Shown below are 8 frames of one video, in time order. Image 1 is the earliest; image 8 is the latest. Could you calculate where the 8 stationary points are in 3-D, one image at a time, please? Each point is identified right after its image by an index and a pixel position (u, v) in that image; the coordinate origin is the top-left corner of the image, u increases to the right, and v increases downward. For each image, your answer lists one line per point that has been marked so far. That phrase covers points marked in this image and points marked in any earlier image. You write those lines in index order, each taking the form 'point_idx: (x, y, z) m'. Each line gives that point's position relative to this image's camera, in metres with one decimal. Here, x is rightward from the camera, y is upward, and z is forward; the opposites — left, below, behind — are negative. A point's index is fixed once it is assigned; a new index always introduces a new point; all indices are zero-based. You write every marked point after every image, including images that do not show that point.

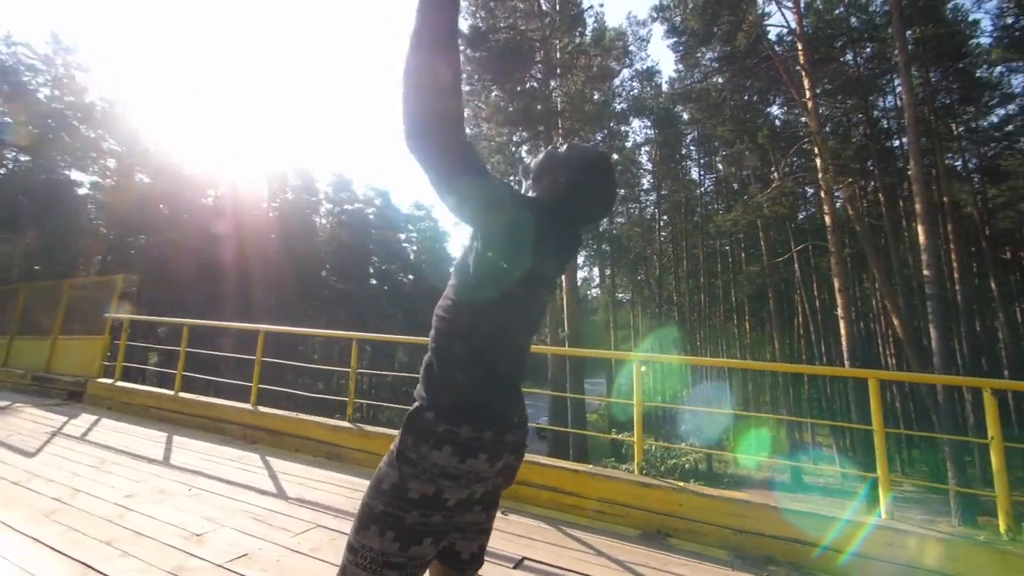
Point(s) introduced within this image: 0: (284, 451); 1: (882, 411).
0: (-3.7, -2.7, +7.3) m
1: (+3.9, -1.3, +4.8) m
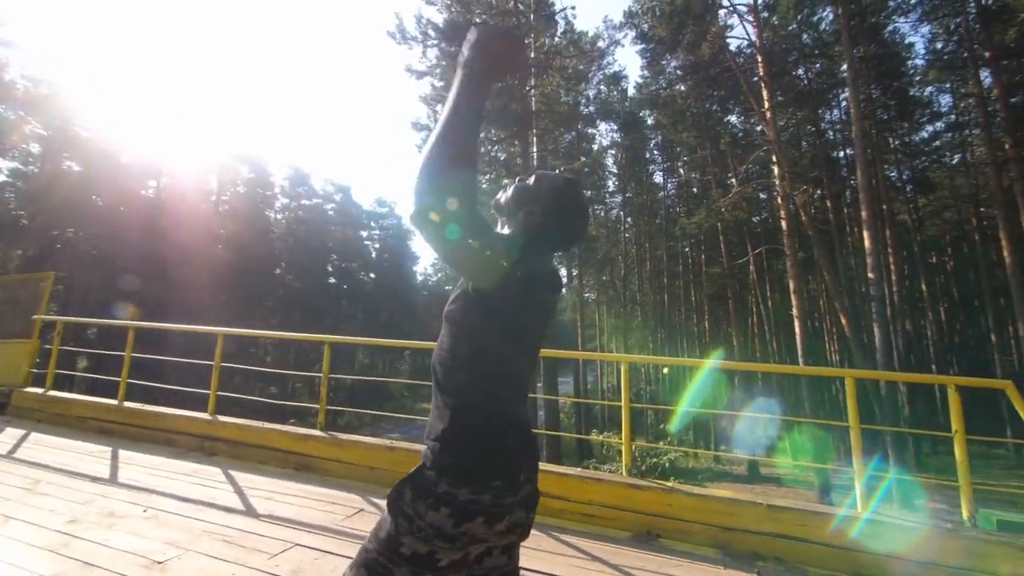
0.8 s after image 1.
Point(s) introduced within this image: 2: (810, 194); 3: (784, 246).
0: (-4.0, -2.7, +6.8) m
1: (+3.9, -1.3, +5.0) m
2: (+10.9, +3.4, +16.2) m
3: (+9.3, +1.4, +15.0) m
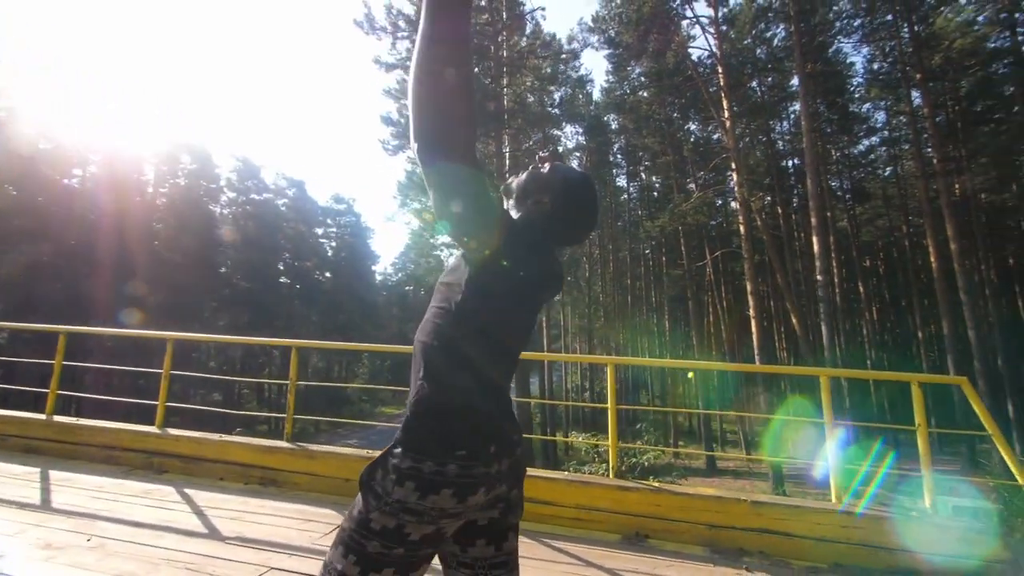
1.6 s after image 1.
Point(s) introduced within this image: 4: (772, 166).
0: (-4.3, -2.7, +6.3) m
1: (+3.7, -1.4, +5.3) m
2: (+9.7, +3.3, +17.0) m
3: (+8.1, +1.3, +15.8) m
4: (+11.0, +5.0, +18.7) m
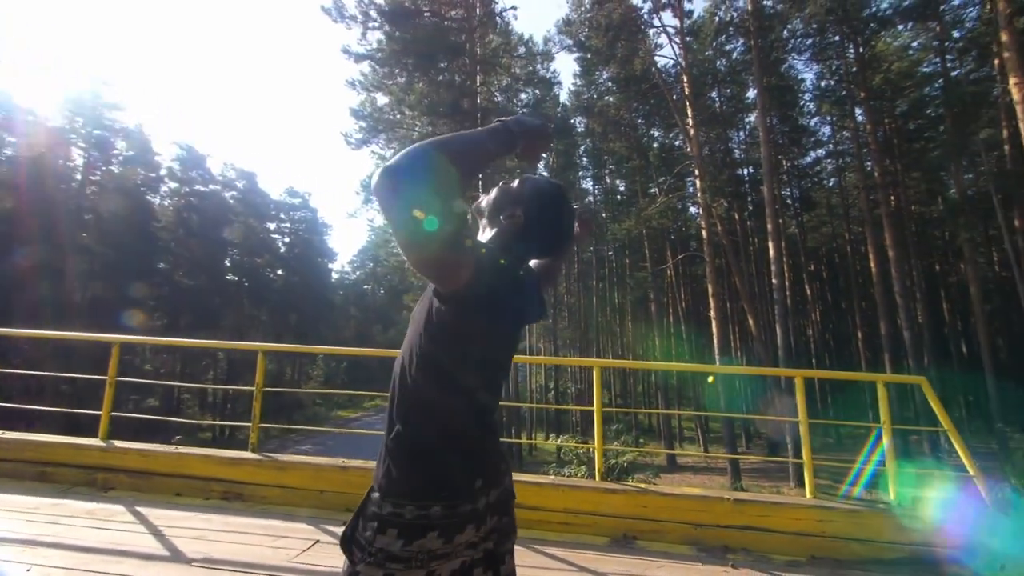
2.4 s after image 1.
0: (-4.5, -2.6, +5.7) m
1: (+3.6, -1.4, +5.5) m
2: (+8.4, +3.2, +17.8) m
3: (+7.0, +1.3, +16.4) m
4: (+9.6, +4.9, +19.5) m
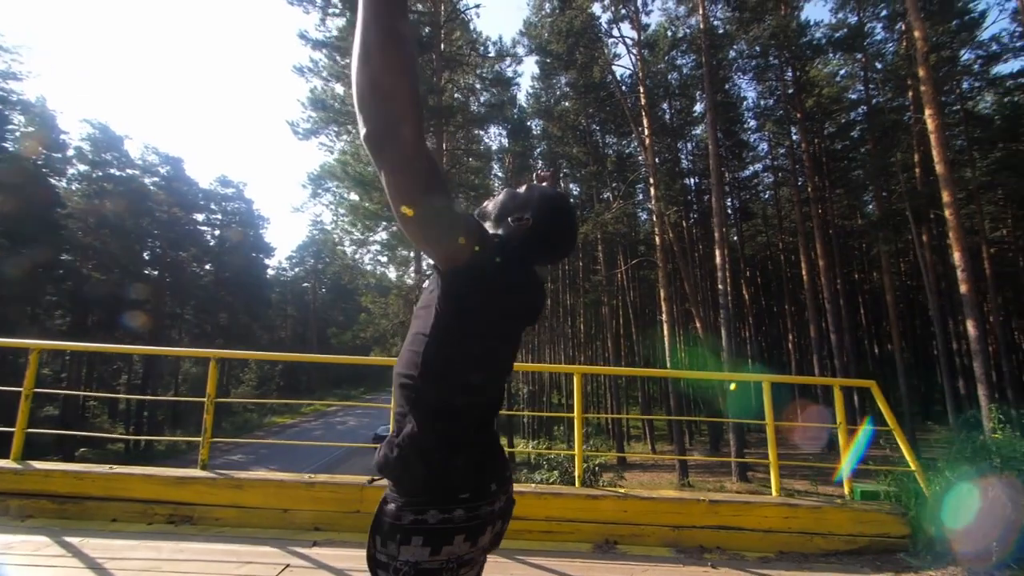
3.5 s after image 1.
0: (-4.7, -2.6, +5.1) m
1: (+3.3, -1.5, +5.8) m
2: (+6.7, +3.0, +18.6) m
3: (+5.4, +1.1, +17.0) m
4: (+7.6, +4.8, +20.5) m
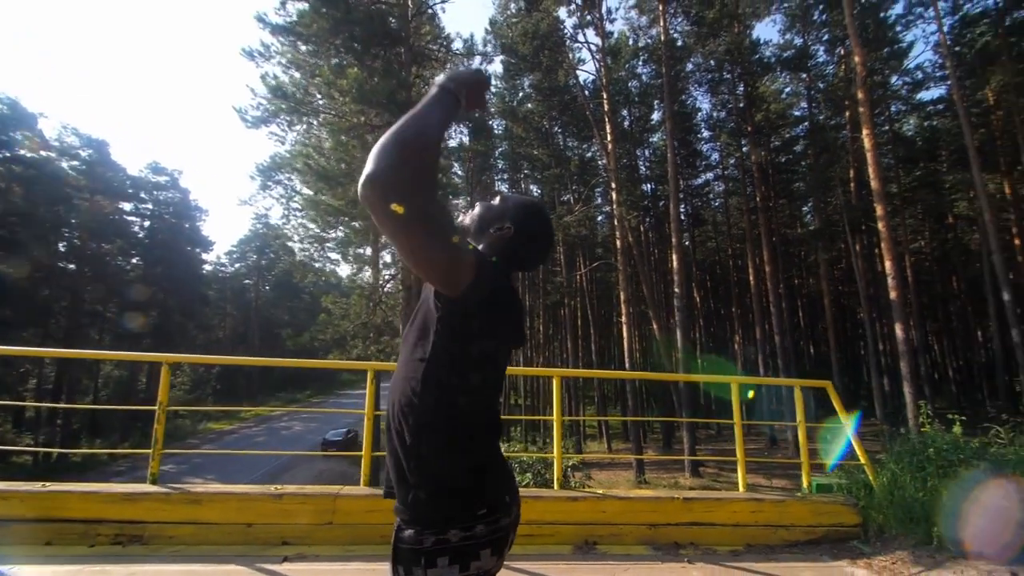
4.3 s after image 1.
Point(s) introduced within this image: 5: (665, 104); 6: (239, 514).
0: (-4.9, -2.6, +4.5) m
1: (+3.0, -1.6, +6.1) m
2: (+5.1, +3.0, +19.2) m
3: (+3.9, +1.0, +17.4) m
4: (+5.8, +4.7, +21.1) m
5: (+6.0, +7.2, +17.8) m
6: (-2.9, -2.4, +4.8) m
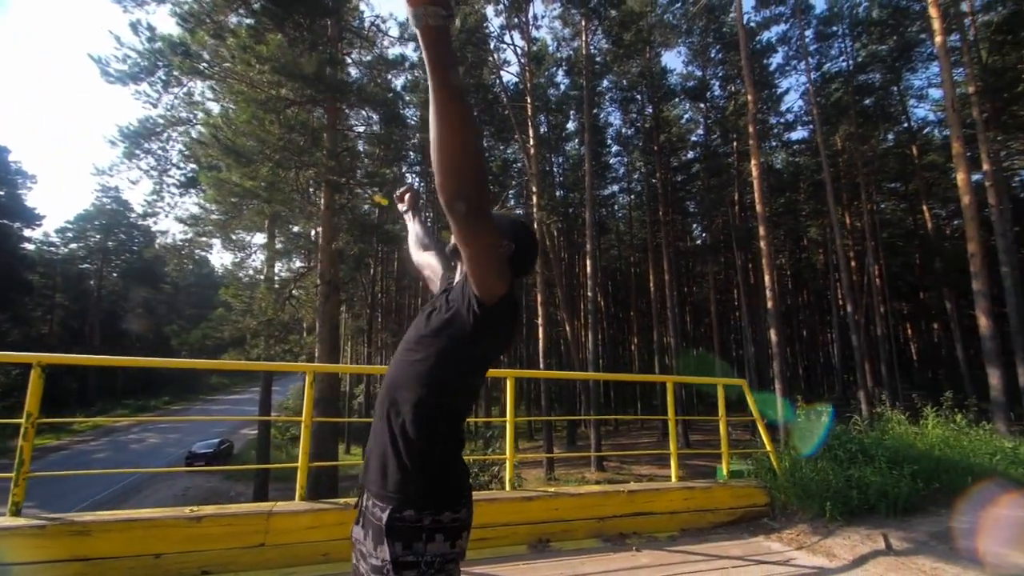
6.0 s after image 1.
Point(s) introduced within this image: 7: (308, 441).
0: (-5.1, -2.4, +3.2) m
1: (+2.3, -1.6, +6.6) m
2: (+1.5, +2.9, +19.8) m
3: (+0.7, +1.0, +17.8) m
4: (+1.8, +4.6, +21.9) m
5: (+2.8, +7.1, +18.6) m
6: (-3.3, -2.3, +4.0) m
7: (-2.2, -1.7, +5.0) m
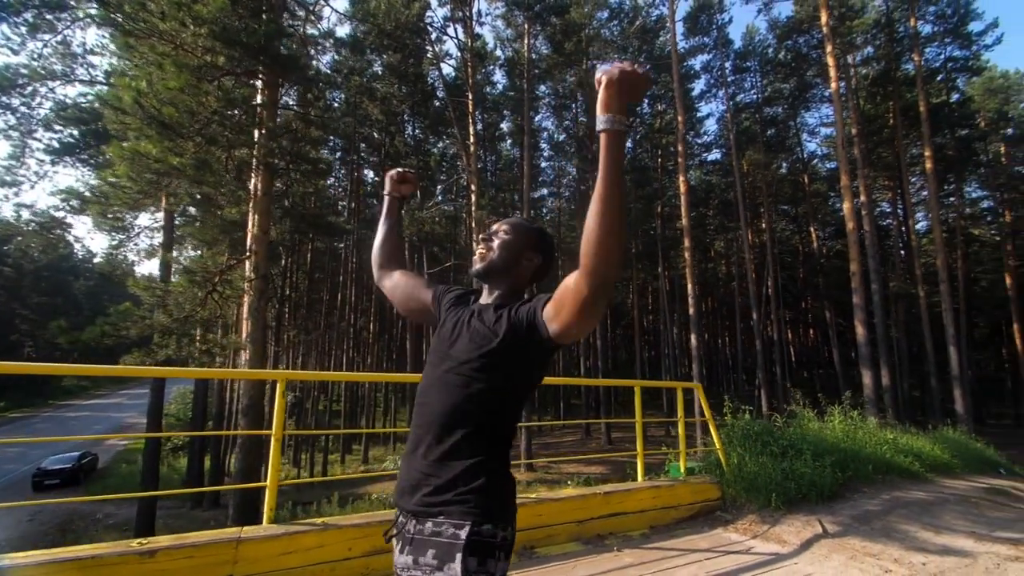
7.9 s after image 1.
0: (-4.8, -2.3, +2.0) m
1: (+1.9, -1.7, +6.8) m
2: (-1.4, +2.9, +19.6) m
3: (-1.9, +1.0, +17.6) m
4: (-1.4, +4.6, +21.7) m
5: (+0.3, +7.1, +18.7) m
6: (-3.1, -2.2, +3.2) m
7: (-2.3, -1.7, +4.4) m
